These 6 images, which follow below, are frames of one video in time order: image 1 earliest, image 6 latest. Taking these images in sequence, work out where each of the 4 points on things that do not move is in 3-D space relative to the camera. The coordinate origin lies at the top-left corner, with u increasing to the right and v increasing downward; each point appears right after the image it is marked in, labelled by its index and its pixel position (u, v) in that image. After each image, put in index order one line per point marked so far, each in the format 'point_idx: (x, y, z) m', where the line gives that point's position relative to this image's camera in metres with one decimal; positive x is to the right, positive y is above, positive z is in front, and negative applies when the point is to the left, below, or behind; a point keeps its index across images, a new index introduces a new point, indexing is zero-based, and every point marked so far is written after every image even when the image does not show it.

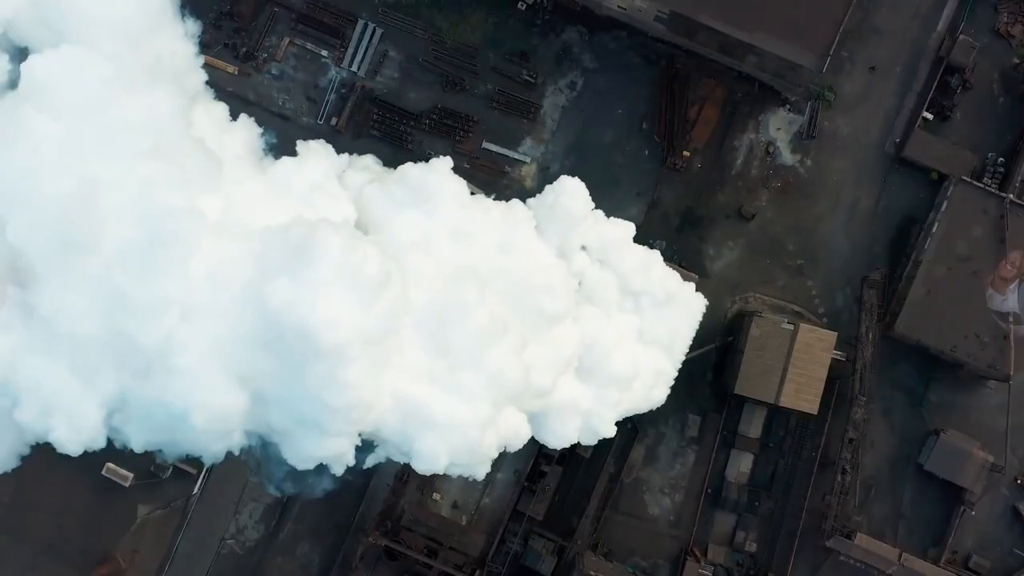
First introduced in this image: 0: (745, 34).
0: (+7.1, +7.7, +18.6) m
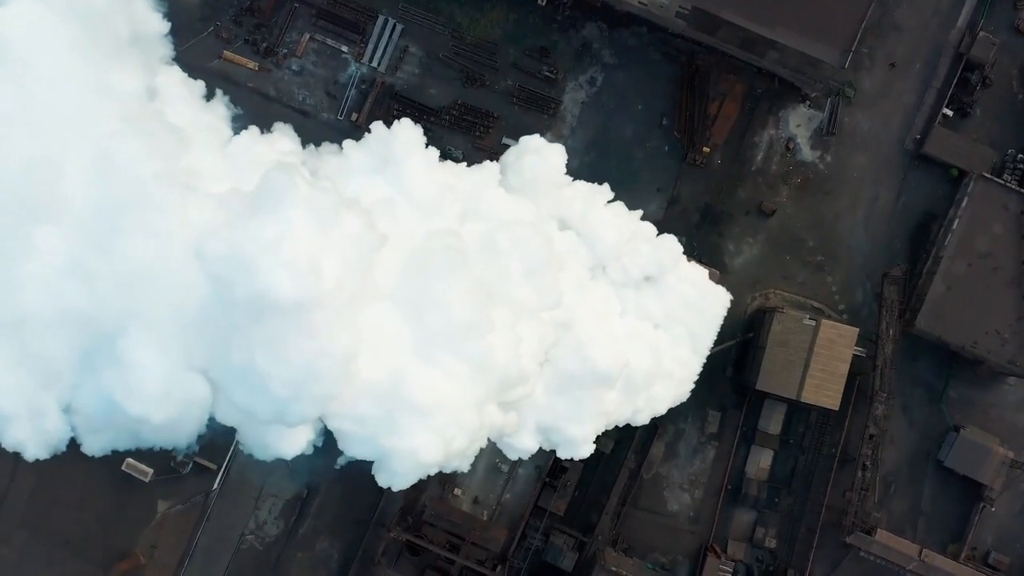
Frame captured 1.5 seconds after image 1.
0: (+7.7, +7.8, +18.6) m
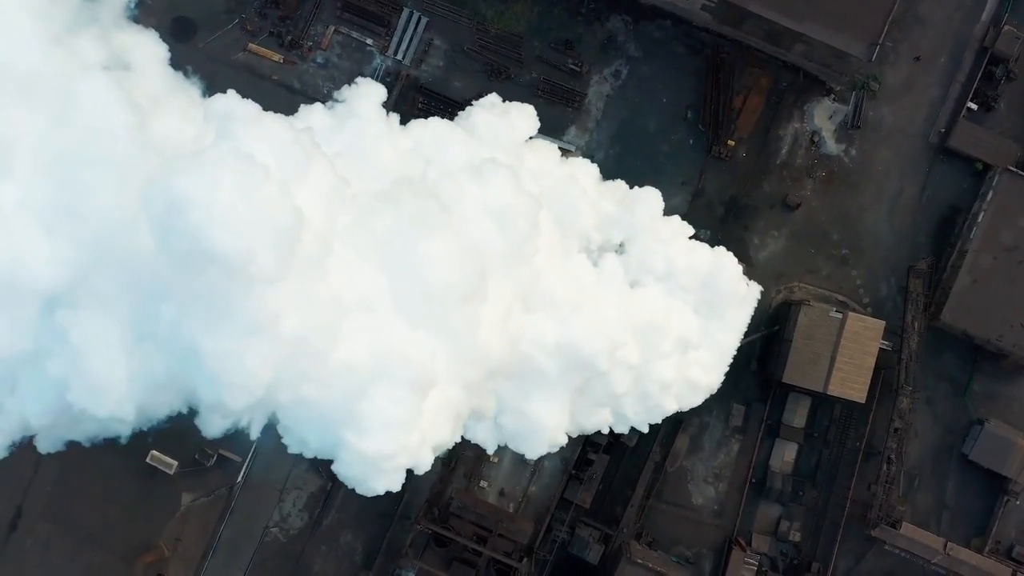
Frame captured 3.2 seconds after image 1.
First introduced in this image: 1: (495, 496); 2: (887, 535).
0: (+8.6, +8.0, +18.6) m
1: (-0.5, -6.5, +19.3) m
2: (+12.0, -7.9, +19.6) m
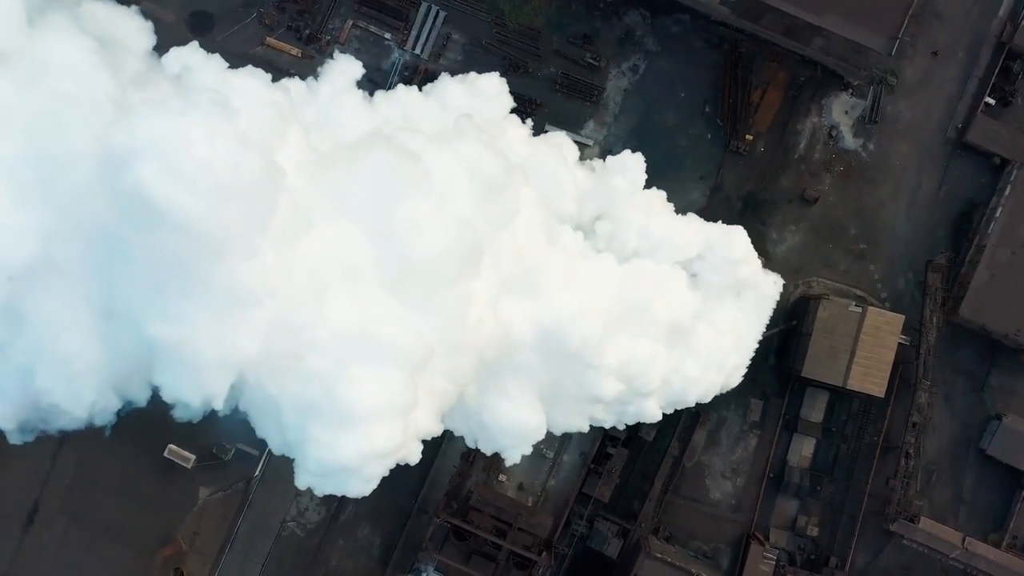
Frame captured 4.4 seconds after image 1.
0: (+9.2, +8.2, +18.6) m
1: (0.0, -6.3, +19.3) m
2: (+12.6, -7.7, +19.6) m
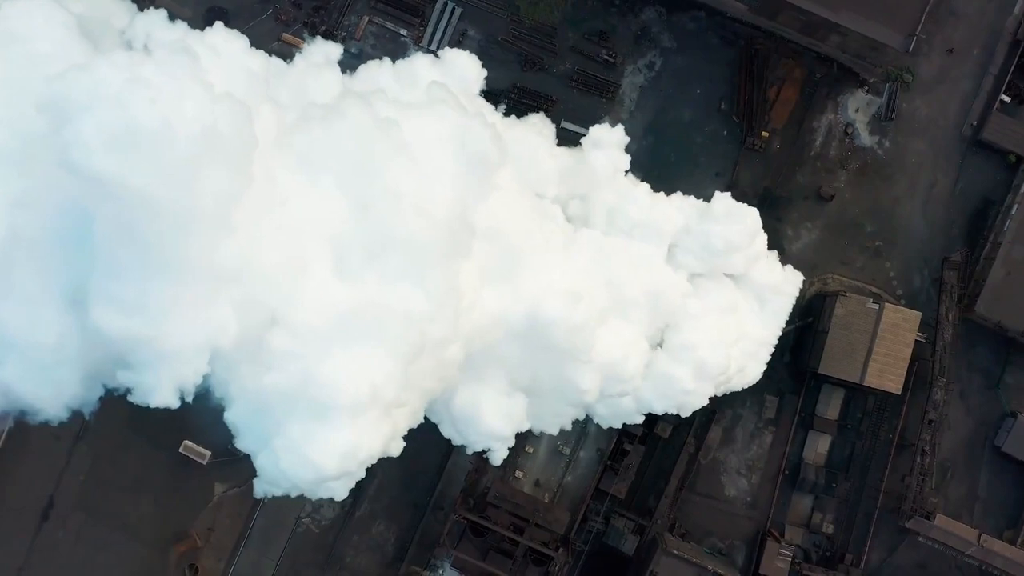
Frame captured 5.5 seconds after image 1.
0: (+9.7, +8.3, +18.6) m
1: (+0.6, -6.2, +19.3) m
2: (+13.1, -7.6, +19.6) m
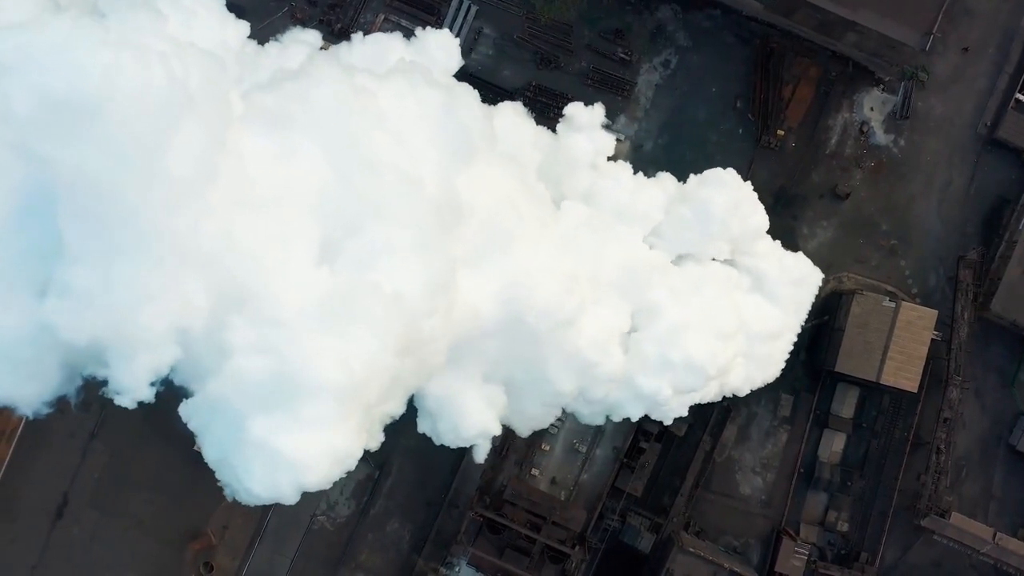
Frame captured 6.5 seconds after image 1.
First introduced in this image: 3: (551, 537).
0: (+10.2, +8.4, +18.6) m
1: (+1.1, -6.1, +19.3) m
2: (+13.6, -7.6, +19.6) m
3: (+1.1, -7.4, +18.3) m
